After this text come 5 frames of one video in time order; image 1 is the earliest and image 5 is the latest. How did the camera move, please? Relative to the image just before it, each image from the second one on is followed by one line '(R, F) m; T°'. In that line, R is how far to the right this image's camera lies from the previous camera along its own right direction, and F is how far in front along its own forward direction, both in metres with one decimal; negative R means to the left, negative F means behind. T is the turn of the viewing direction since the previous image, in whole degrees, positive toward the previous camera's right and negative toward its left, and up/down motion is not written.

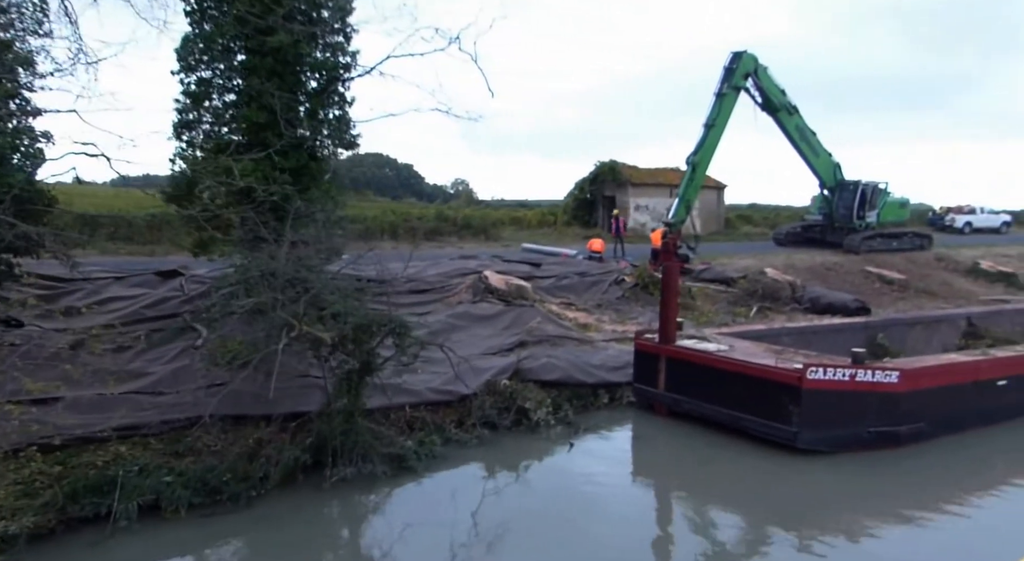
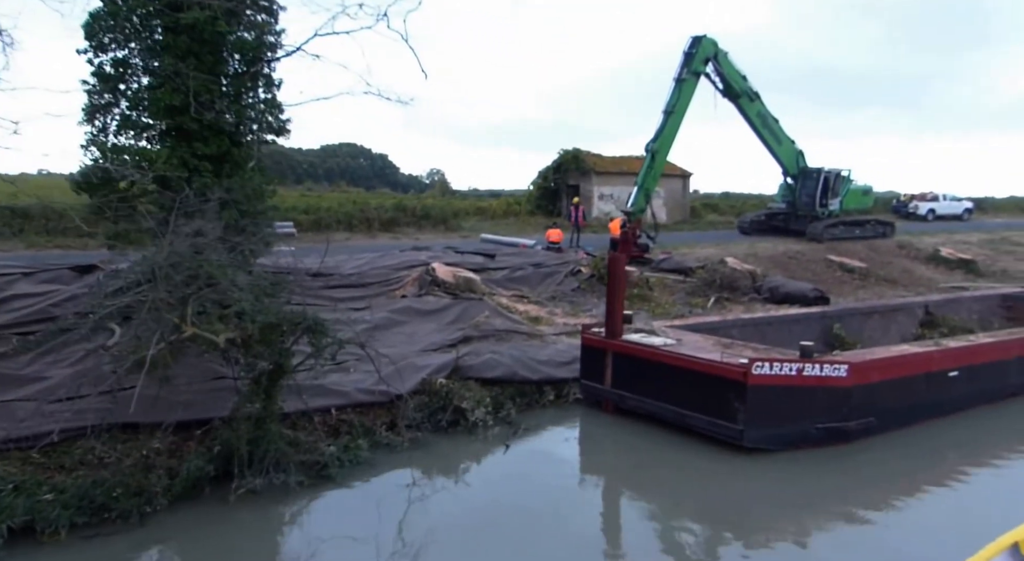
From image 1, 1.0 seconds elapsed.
(+0.4, +0.4) m; +2°
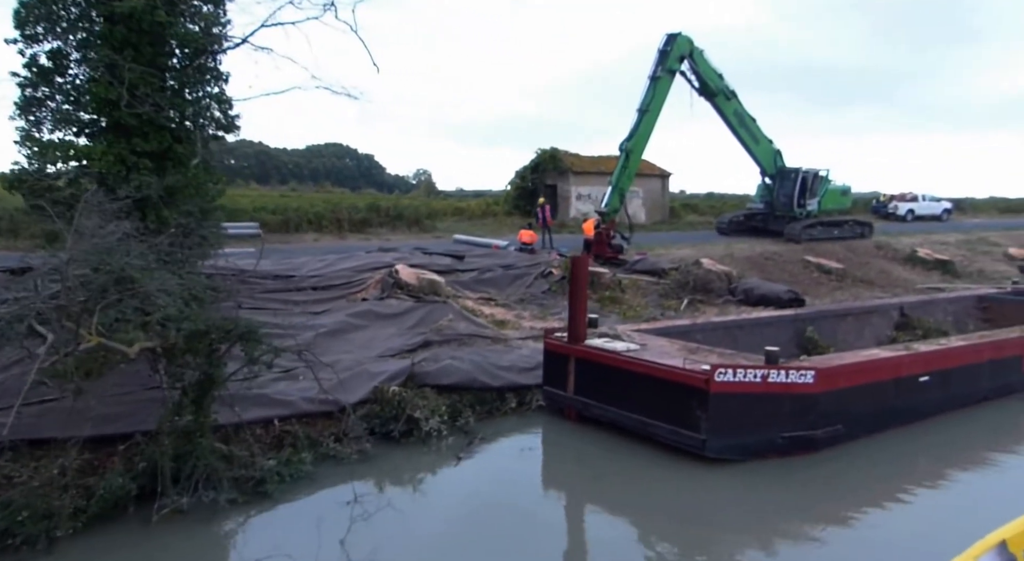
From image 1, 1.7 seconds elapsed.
(+0.3, +0.3) m; +1°
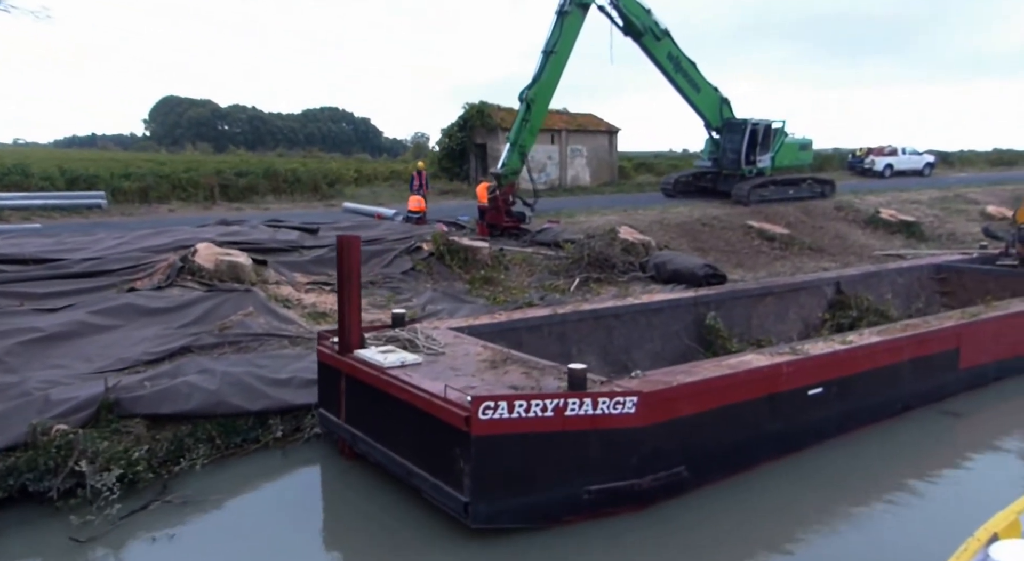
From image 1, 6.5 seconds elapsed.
(+1.8, +1.9) m; 0°
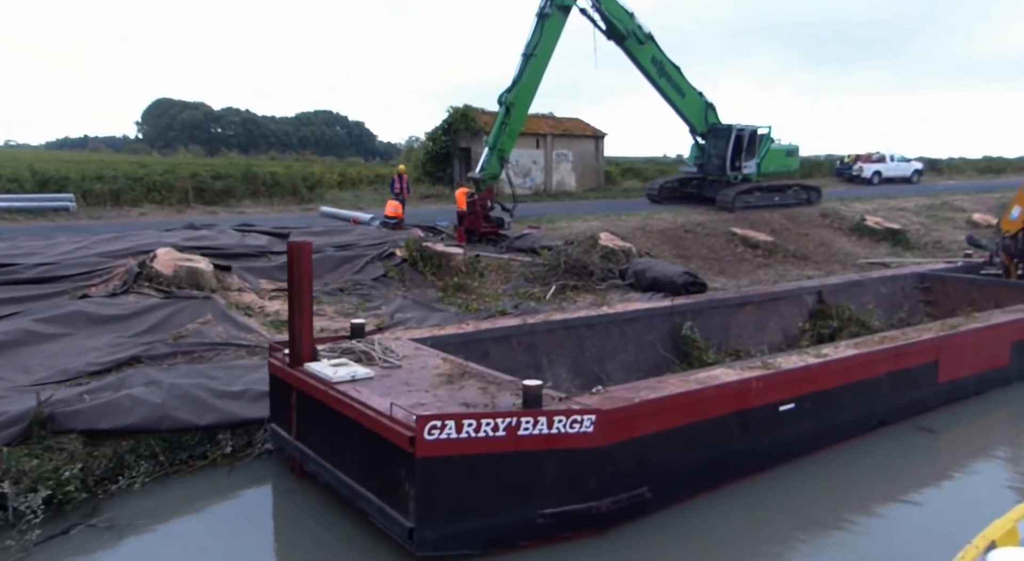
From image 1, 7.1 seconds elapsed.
(+0.2, +0.2) m; +1°
